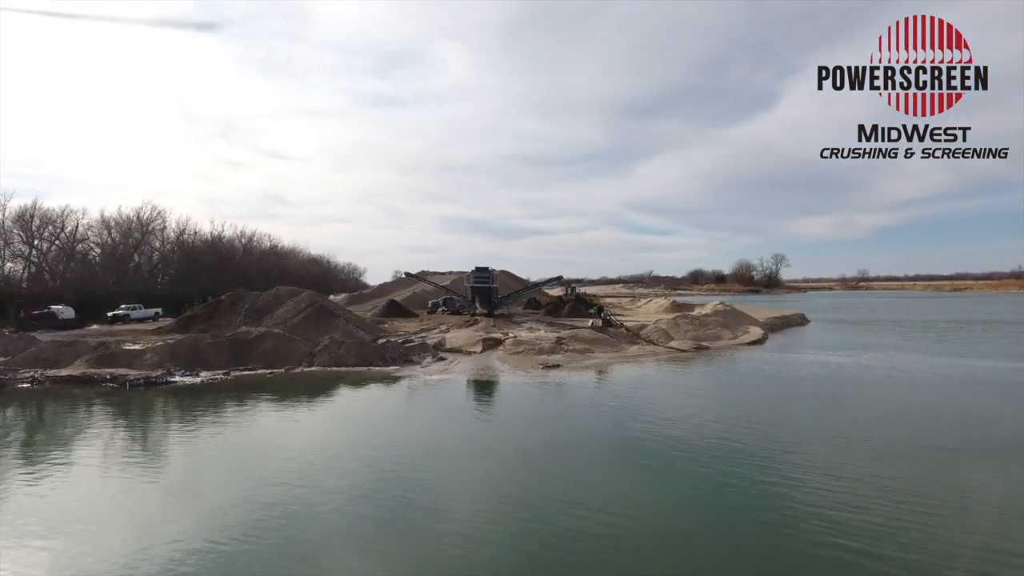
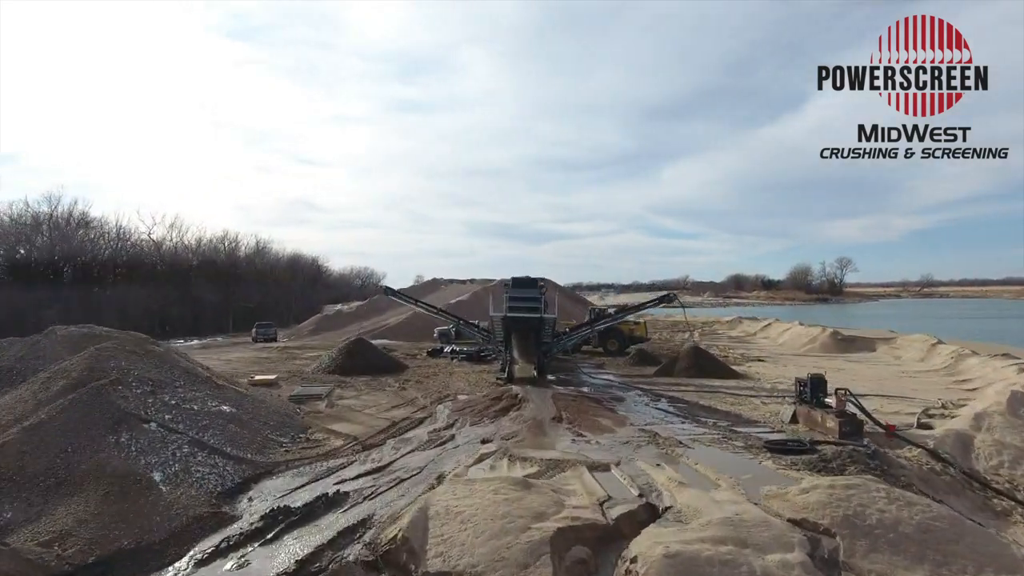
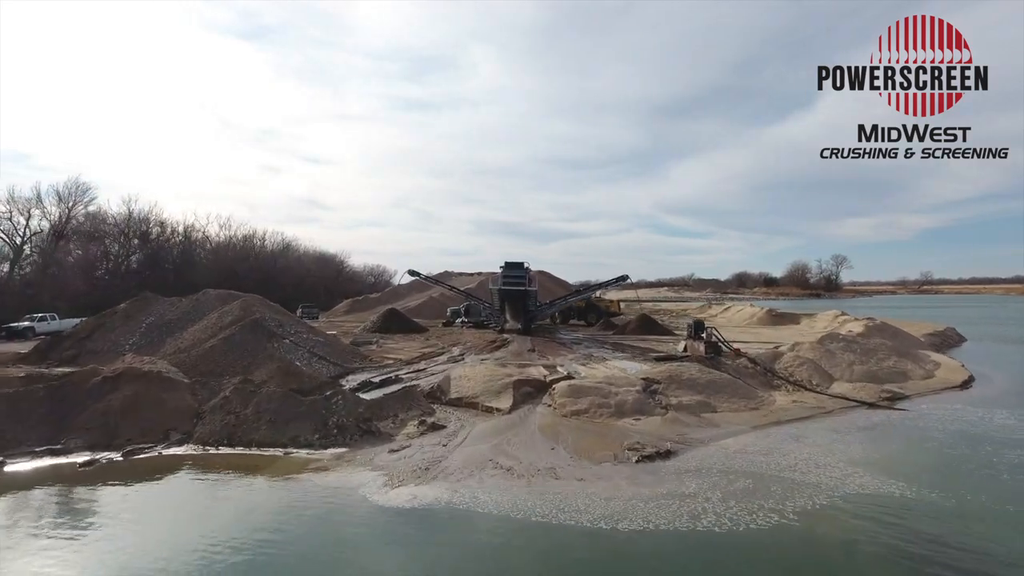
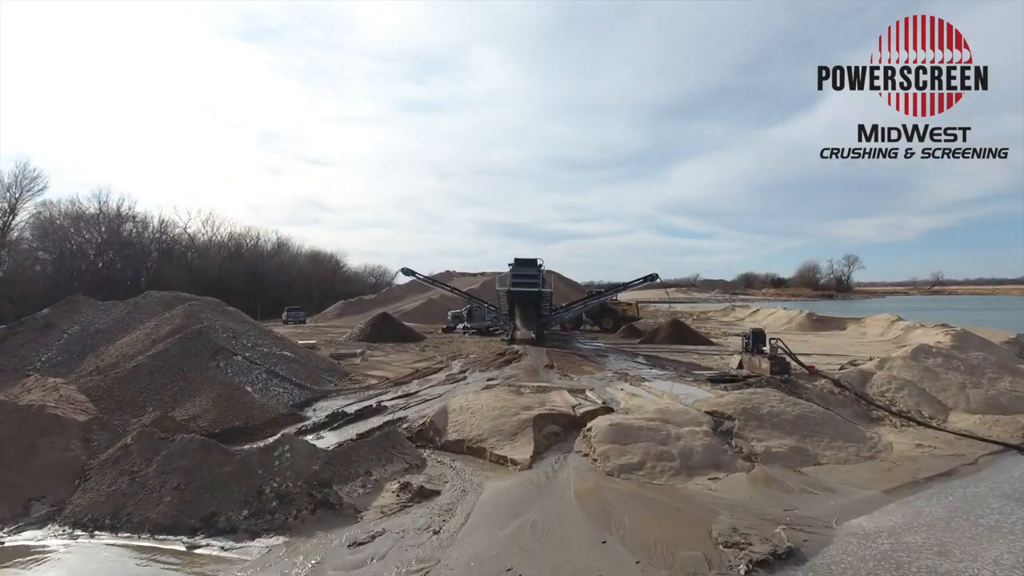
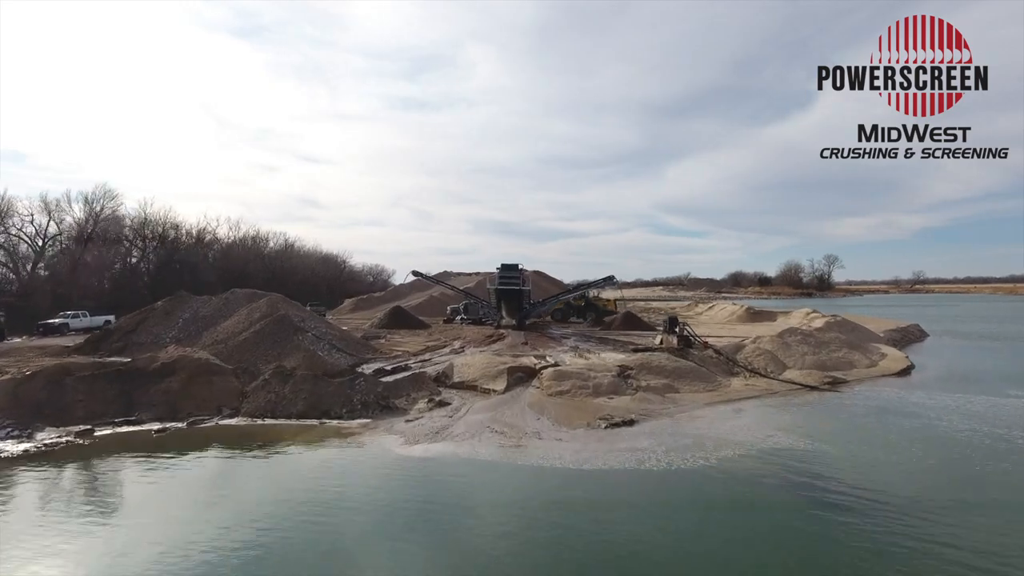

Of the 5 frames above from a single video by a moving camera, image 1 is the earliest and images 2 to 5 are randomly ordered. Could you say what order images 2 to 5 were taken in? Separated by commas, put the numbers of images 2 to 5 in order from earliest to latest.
5, 3, 4, 2
